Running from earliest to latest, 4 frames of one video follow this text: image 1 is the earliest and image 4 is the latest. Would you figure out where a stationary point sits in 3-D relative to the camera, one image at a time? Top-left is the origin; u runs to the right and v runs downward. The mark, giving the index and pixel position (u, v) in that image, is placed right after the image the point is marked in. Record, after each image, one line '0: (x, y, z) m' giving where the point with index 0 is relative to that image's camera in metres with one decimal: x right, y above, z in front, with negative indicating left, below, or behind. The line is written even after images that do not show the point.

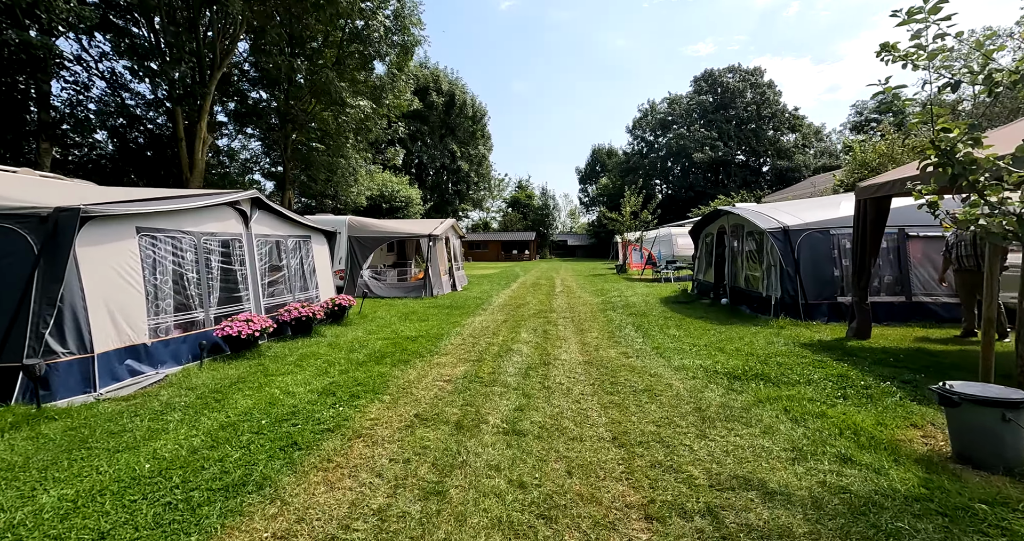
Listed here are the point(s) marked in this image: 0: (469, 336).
0: (-0.7, -1.0, +7.4) m
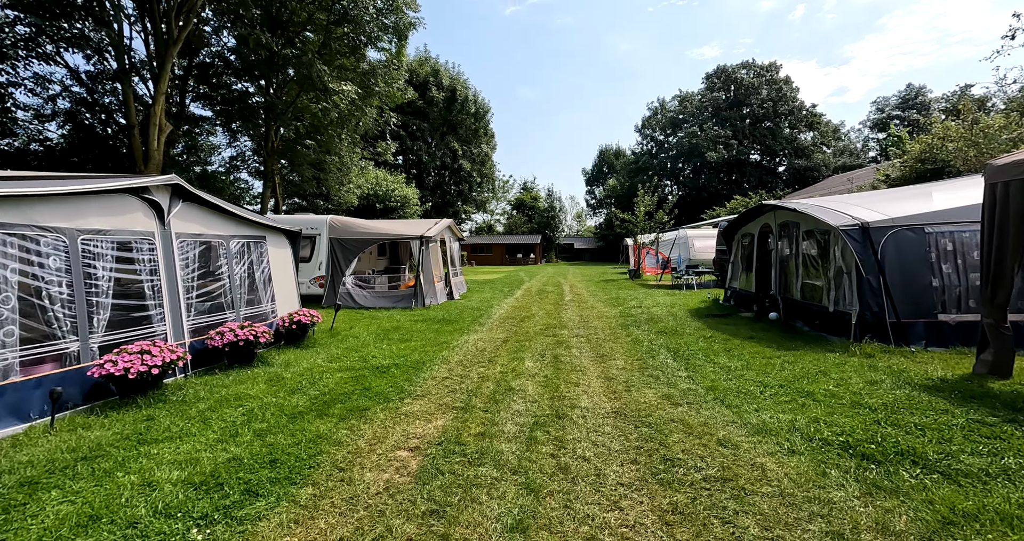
0: (-0.6, -1.1, +5.7) m
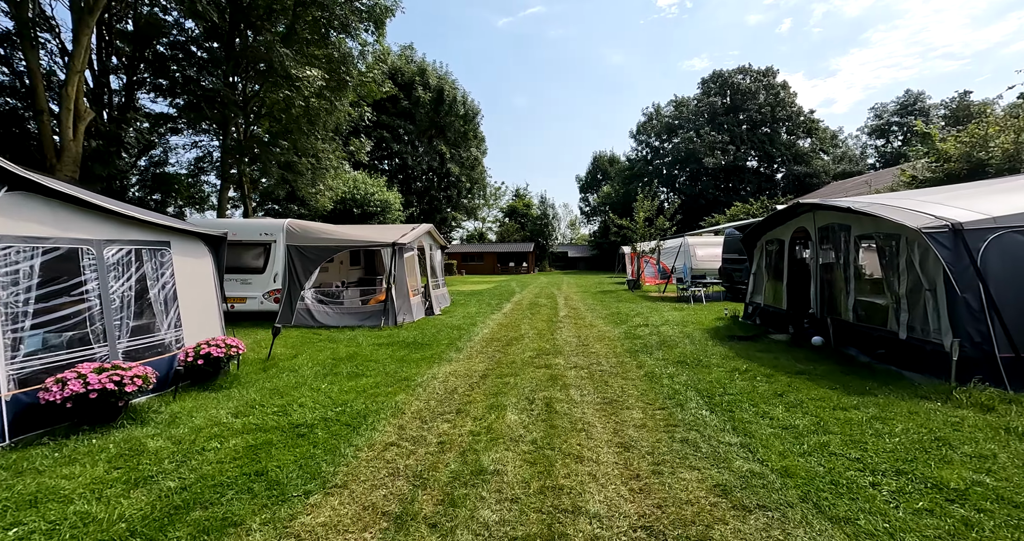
0: (-0.8, -1.3, +4.1) m
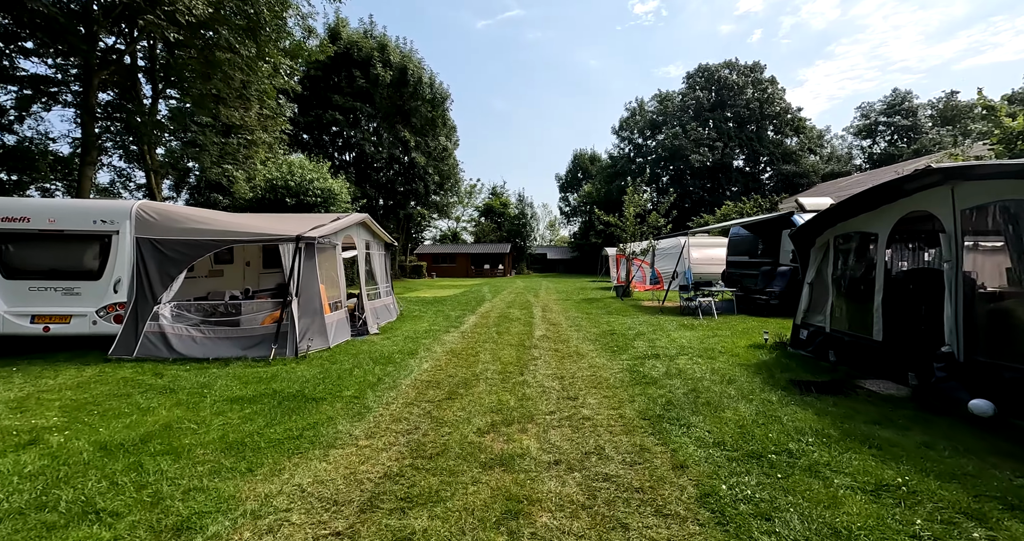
0: (-1.2, -1.3, +1.0) m
